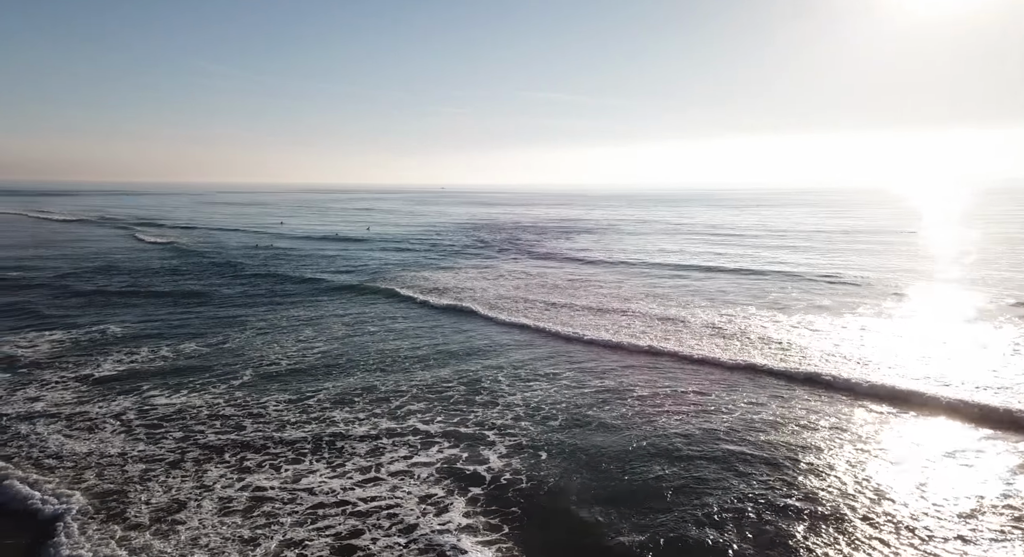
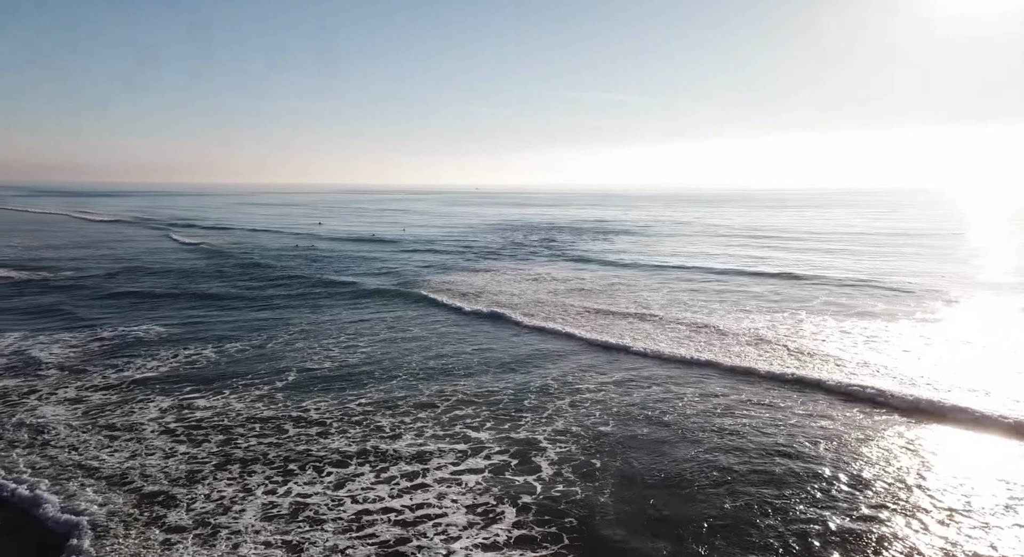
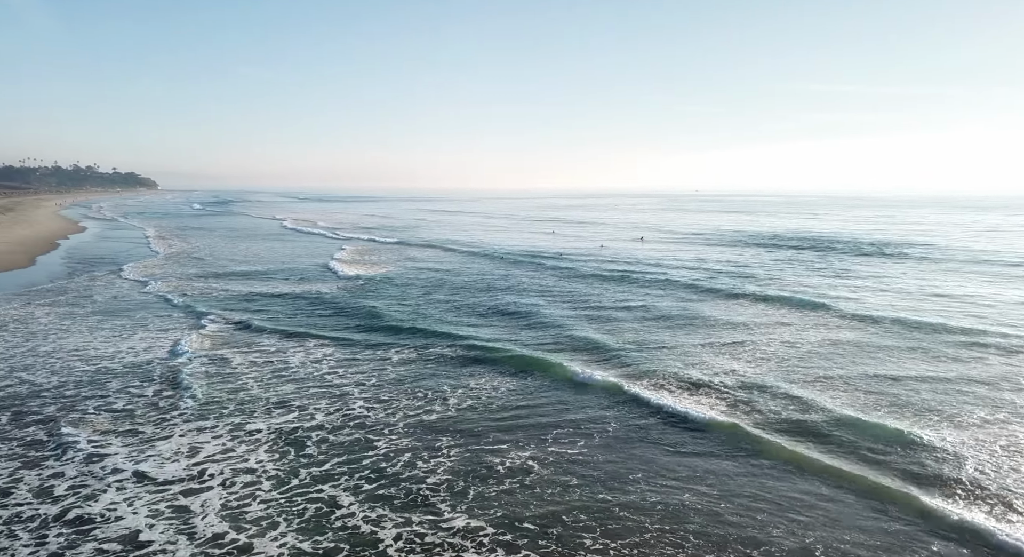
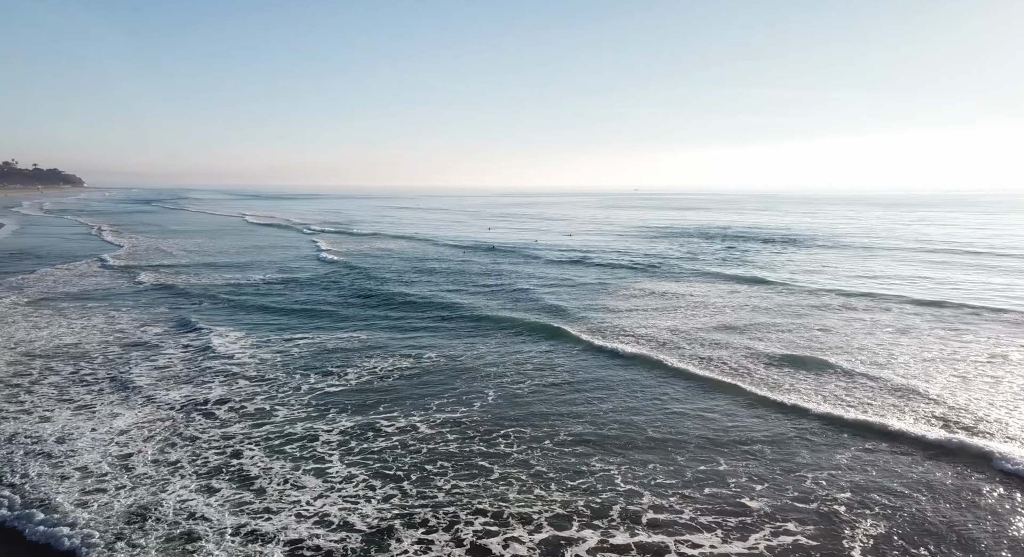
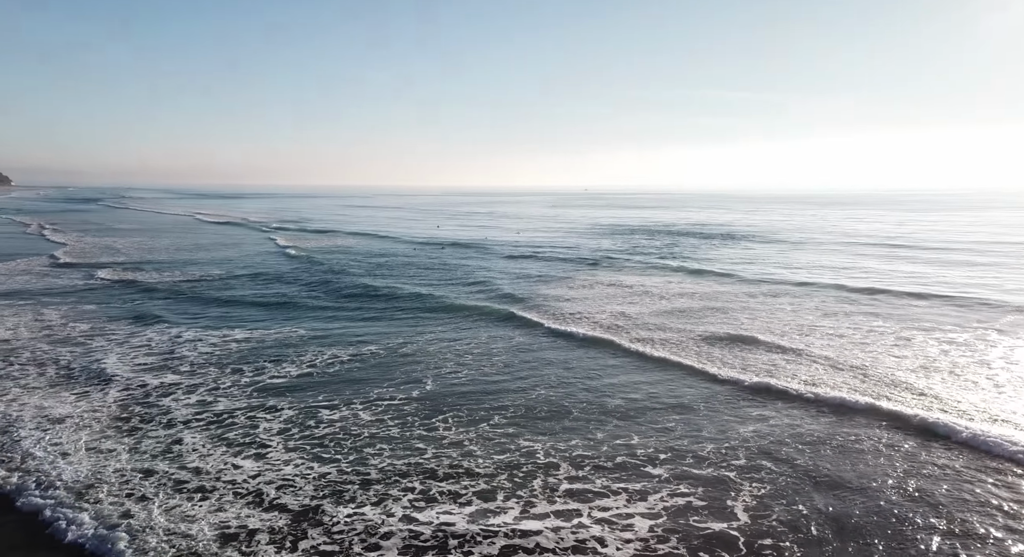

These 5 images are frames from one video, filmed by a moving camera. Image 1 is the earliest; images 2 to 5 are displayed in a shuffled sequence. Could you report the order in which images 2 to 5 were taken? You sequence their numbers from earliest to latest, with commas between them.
2, 5, 4, 3
